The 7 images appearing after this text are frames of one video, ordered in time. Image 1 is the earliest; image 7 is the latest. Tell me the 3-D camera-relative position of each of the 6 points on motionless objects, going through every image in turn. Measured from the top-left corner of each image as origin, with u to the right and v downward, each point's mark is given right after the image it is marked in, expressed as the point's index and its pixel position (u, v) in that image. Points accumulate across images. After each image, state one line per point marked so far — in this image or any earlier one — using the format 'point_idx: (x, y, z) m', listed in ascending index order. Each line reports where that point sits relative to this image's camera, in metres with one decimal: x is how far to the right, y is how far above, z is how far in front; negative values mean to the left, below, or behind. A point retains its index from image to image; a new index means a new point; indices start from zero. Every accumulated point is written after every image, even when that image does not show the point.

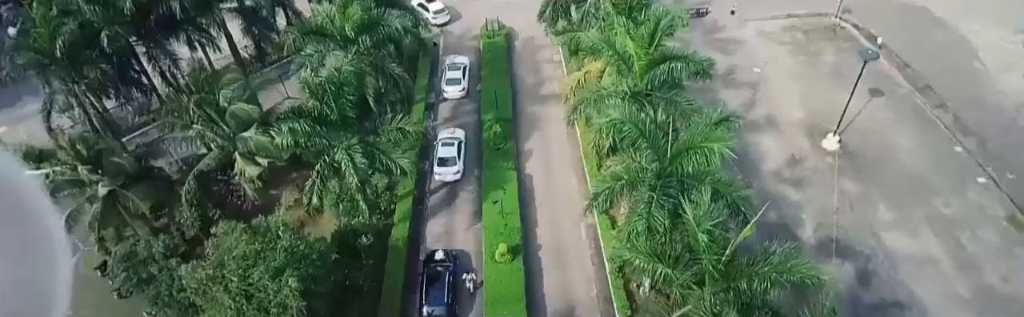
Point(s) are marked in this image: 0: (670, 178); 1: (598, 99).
0: (+4.4, -0.5, +13.9) m
1: (+2.8, +1.9, +16.7) m
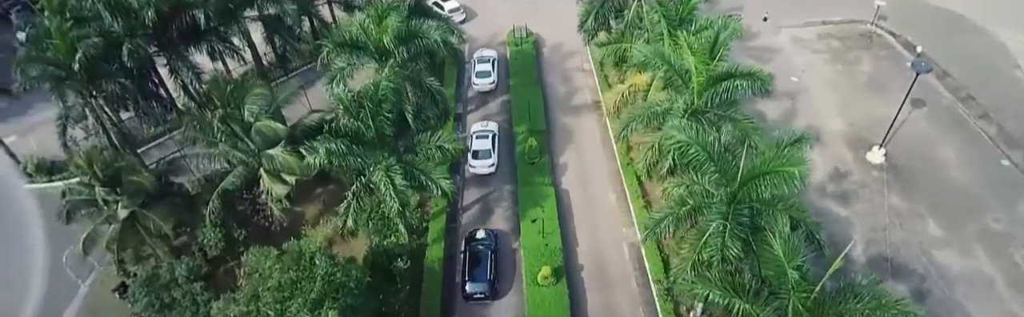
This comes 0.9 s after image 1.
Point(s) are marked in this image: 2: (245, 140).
0: (+5.9, -1.2, +13.0) m
1: (+4.3, +1.3, +15.8) m
2: (-9.3, +0.7, +17.7) m
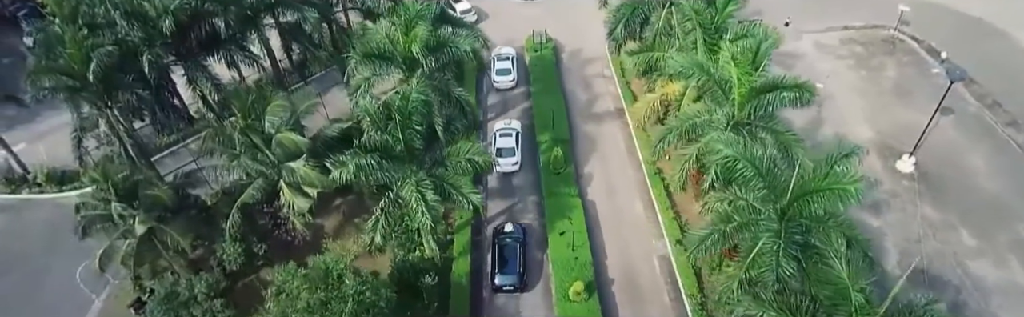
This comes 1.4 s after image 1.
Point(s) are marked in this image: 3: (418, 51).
0: (+6.9, -1.5, +12.6) m
1: (+5.3, +0.9, +15.4) m
2: (-8.3, +0.3, +17.1) m
3: (-2.9, +3.3, +15.9) m
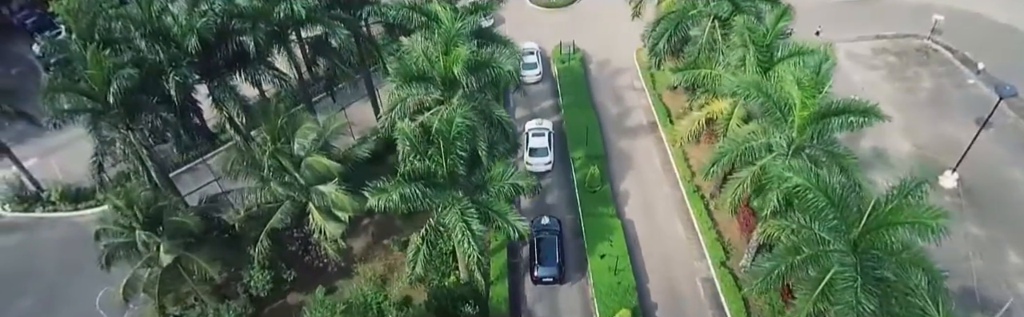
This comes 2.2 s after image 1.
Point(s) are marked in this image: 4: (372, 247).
0: (+8.3, -2.3, +12.0) m
1: (+6.7, +0.1, +14.7) m
2: (-6.9, -0.5, +16.4) m
3: (-1.6, +2.6, +15.2) m
4: (-5.4, -3.4, +19.7) m
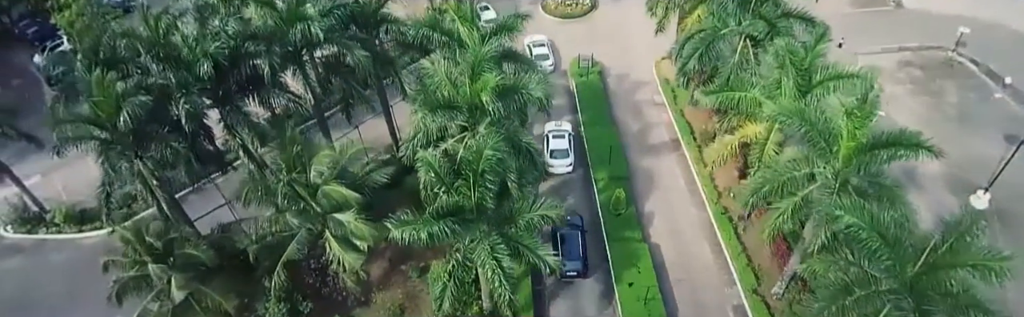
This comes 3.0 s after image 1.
0: (+9.2, -3.2, +11.4) m
1: (+7.5, -0.7, +14.1) m
2: (-6.1, -1.4, +15.7) m
3: (-0.7, +1.7, +14.5) m
4: (-4.6, -4.3, +19.0) m
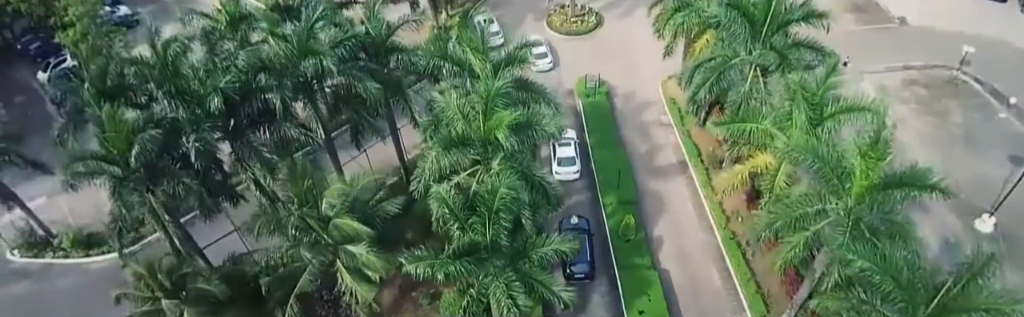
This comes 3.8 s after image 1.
0: (+9.6, -4.2, +11.5) m
1: (+7.9, -1.7, +14.2) m
2: (-5.7, -2.4, +15.7) m
3: (-0.3, +0.7, +14.5) m
4: (-4.2, -5.3, +19.0) m
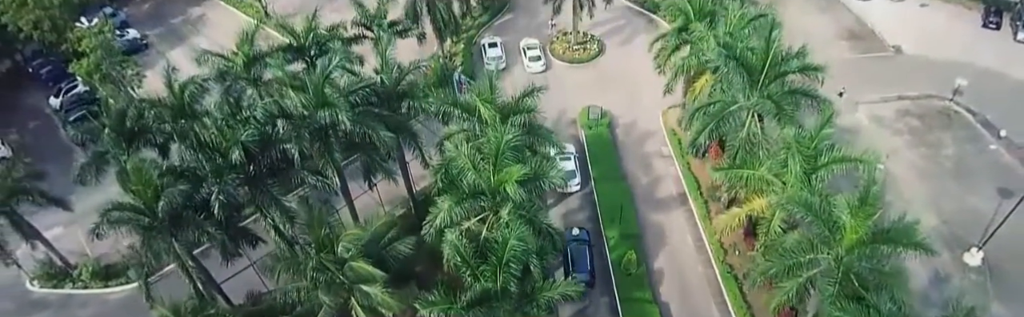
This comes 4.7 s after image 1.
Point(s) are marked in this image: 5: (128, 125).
0: (+9.9, -5.7, +12.3) m
1: (+8.2, -3.2, +14.9) m
2: (-5.5, -3.9, +16.4) m
3: (-0.1, -0.8, +15.2) m
4: (-4.0, -6.8, +19.8) m
5: (-13.2, +1.1, +17.6) m
